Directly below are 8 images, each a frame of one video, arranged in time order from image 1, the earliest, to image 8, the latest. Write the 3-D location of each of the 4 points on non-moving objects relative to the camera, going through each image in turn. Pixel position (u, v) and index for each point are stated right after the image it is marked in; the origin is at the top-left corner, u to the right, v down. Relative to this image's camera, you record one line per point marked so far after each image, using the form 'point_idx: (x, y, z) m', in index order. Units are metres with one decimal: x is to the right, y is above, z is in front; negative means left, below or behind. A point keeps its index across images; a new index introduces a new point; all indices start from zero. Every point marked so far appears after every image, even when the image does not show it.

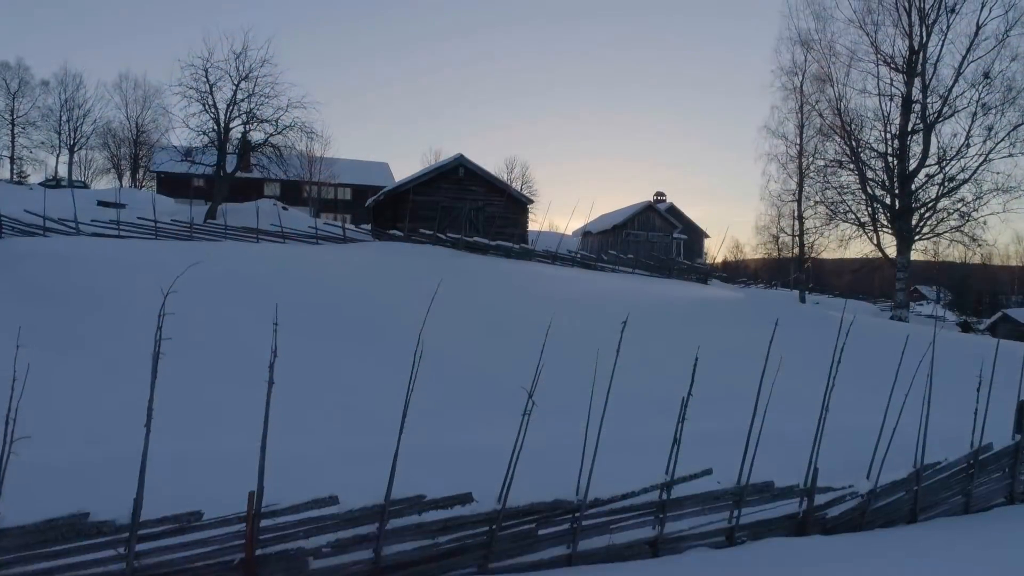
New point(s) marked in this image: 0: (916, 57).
0: (+9.0, +5.1, +14.7) m
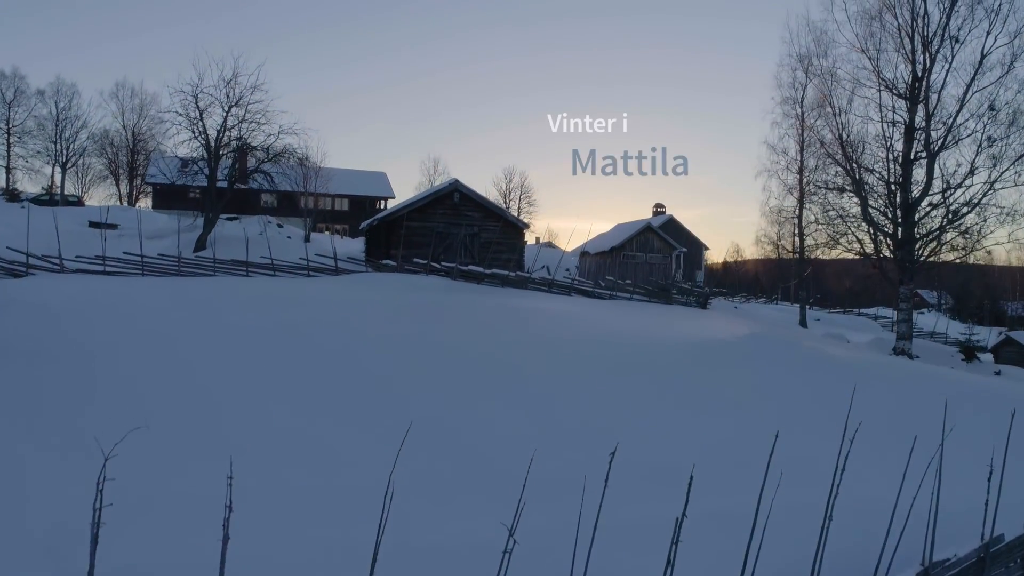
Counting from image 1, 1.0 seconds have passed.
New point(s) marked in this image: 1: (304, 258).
0: (+8.9, +4.4, +14.4) m
1: (-4.6, +0.6, +14.5) m
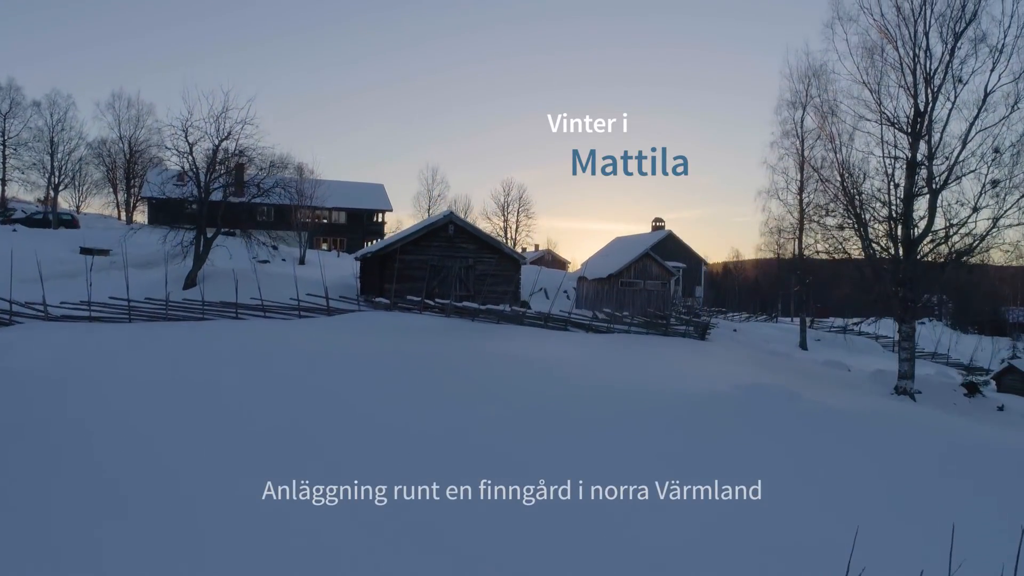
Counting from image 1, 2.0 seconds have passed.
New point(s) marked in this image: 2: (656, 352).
0: (+8.8, +3.6, +14.1) m
1: (-4.7, -0.2, +14.2) m
2: (+3.4, -1.5, +15.3) m
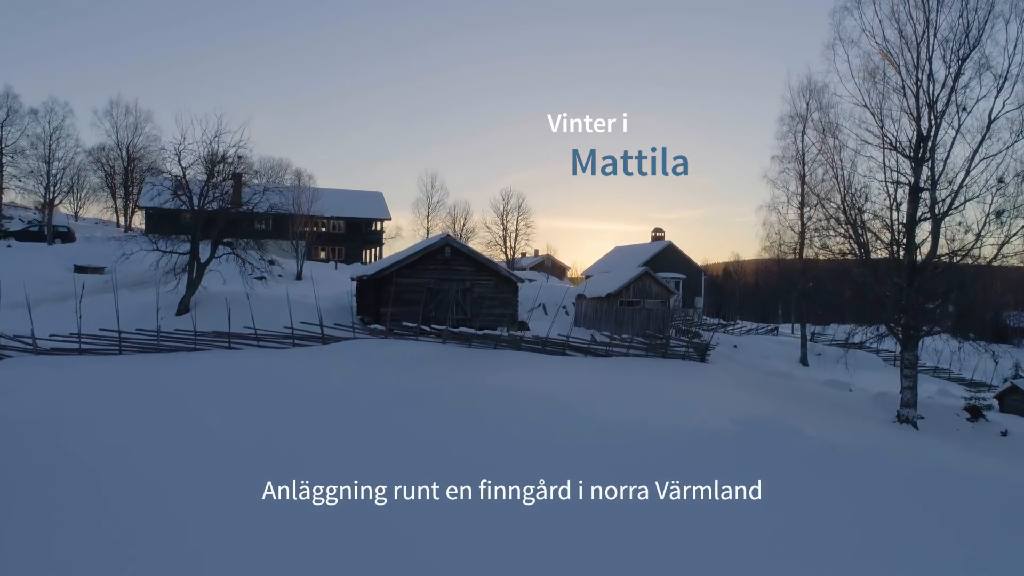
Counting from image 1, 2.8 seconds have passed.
0: (+8.8, +3.0, +13.9) m
1: (-4.8, -0.8, +14.0) m
2: (+3.3, -2.1, +15.1) m
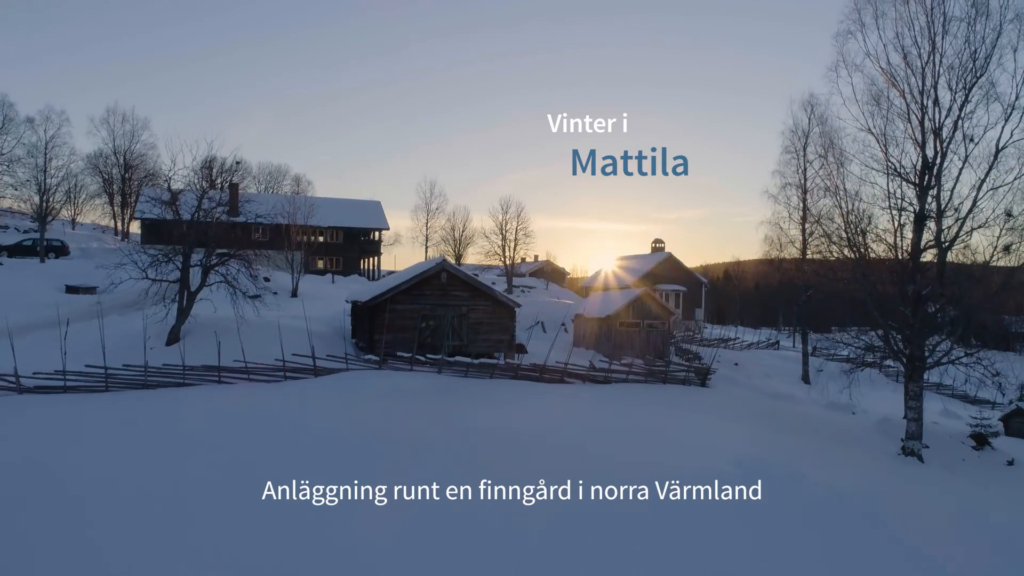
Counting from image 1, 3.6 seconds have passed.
0: (+8.7, +2.4, +13.7) m
1: (-4.8, -1.5, +13.7) m
2: (+3.3, -2.7, +14.8) m
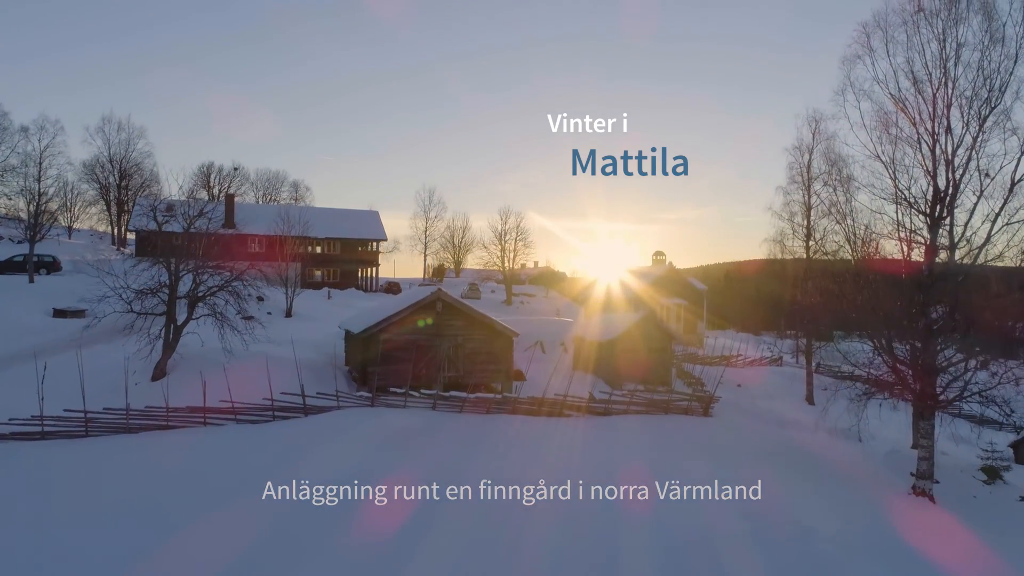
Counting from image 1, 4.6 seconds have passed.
0: (+8.6, +1.7, +13.2) m
1: (-4.9, -2.2, +13.3) m
2: (+3.2, -3.4, +14.3) m
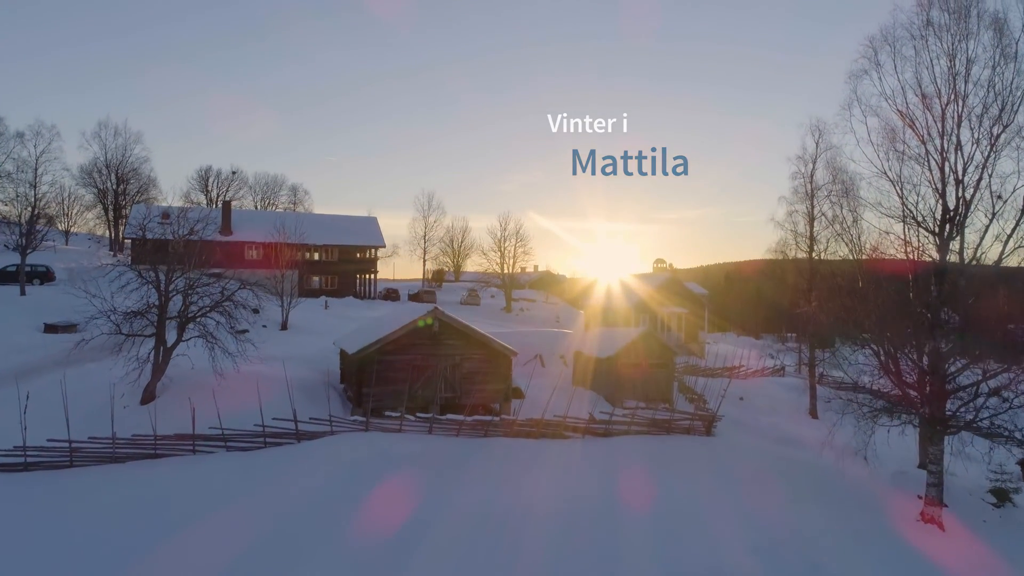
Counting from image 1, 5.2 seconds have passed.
0: (+8.6, +1.3, +12.9) m
1: (-4.9, -2.6, +12.9) m
2: (+3.2, -3.8, +14.0) m
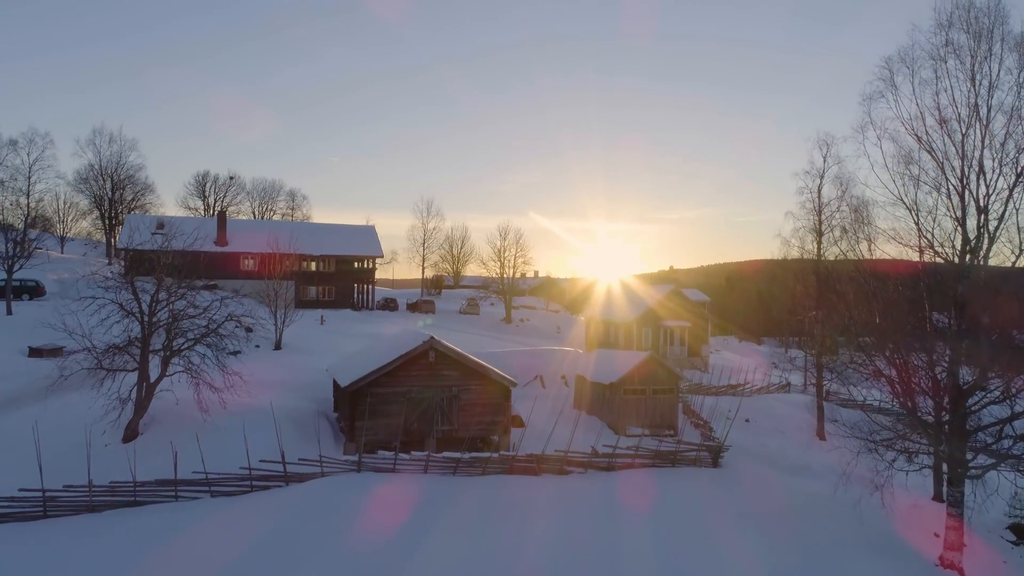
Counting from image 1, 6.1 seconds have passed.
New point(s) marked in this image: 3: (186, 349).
0: (+8.6, +0.6, +12.3) m
1: (-5.0, -3.2, +12.3) m
2: (+3.1, -4.5, +13.4) m
3: (-6.6, -1.2, +13.2) m
